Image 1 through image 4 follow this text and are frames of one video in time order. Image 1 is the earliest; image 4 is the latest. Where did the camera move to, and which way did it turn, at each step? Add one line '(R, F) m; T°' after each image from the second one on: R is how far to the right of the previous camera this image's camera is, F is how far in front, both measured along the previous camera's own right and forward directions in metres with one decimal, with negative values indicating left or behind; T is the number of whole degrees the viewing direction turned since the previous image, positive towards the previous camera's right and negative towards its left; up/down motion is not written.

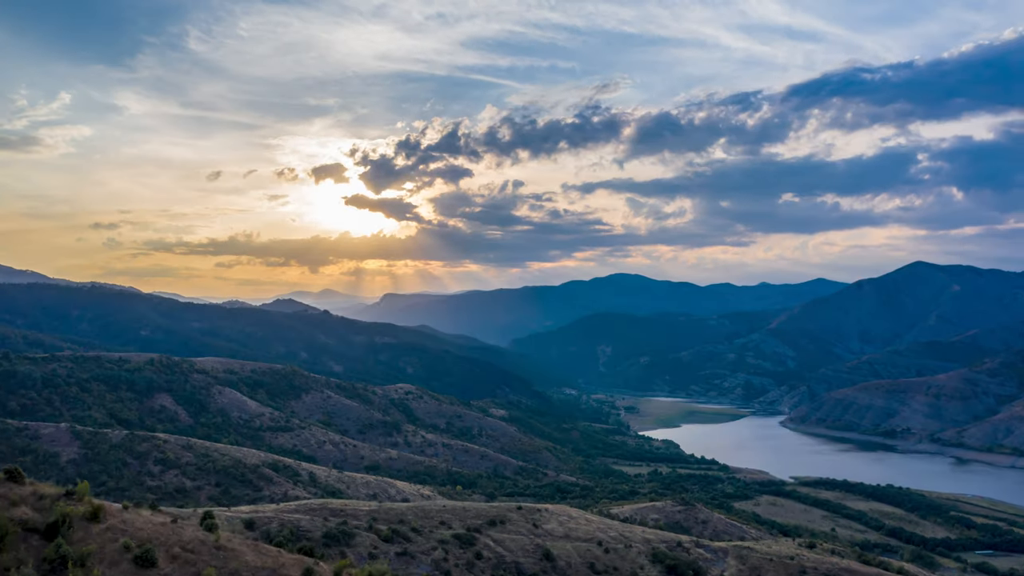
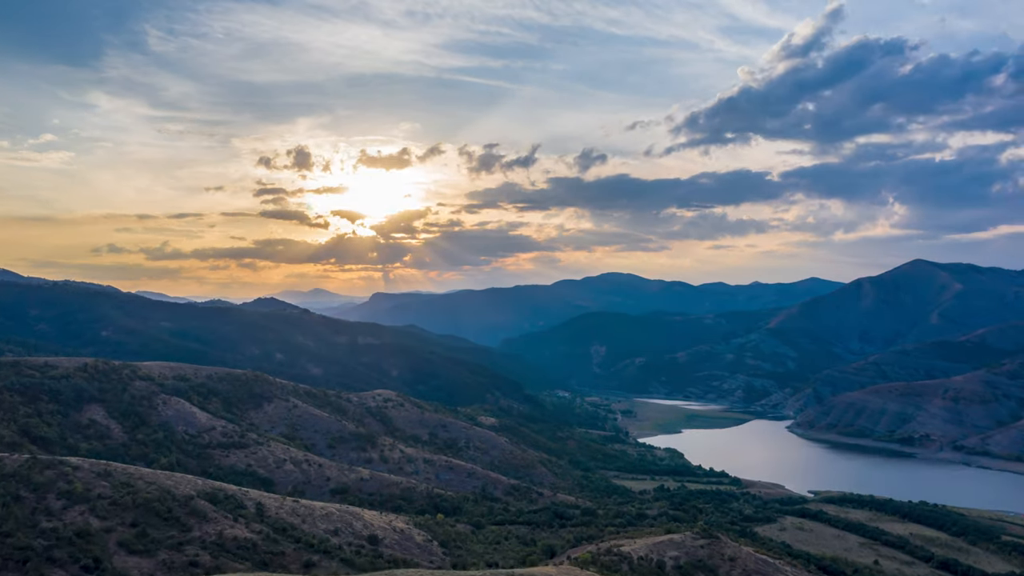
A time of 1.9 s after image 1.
(+0.1, +8.4) m; +1°
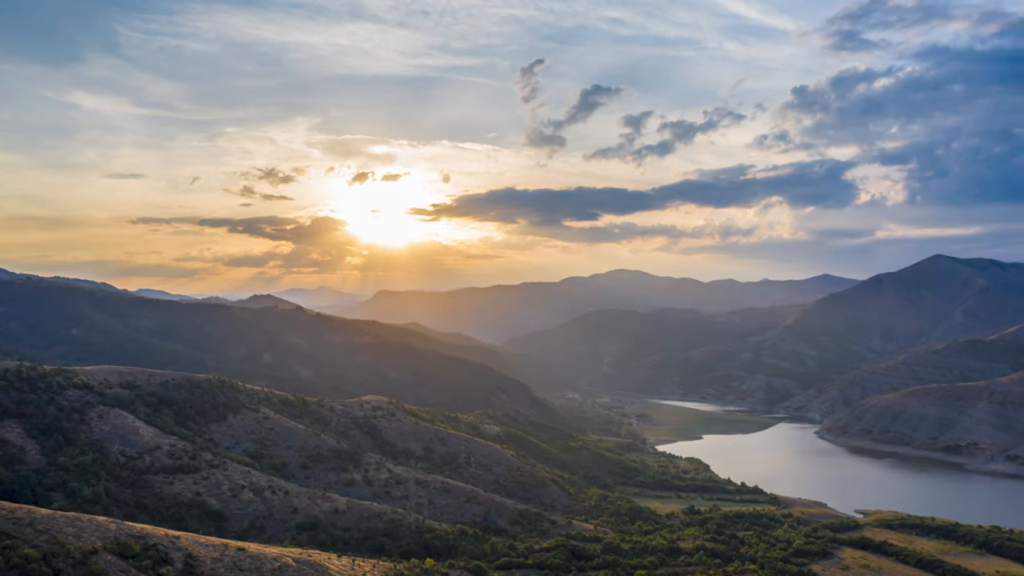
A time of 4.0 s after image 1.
(-0.1, +9.5) m; 0°
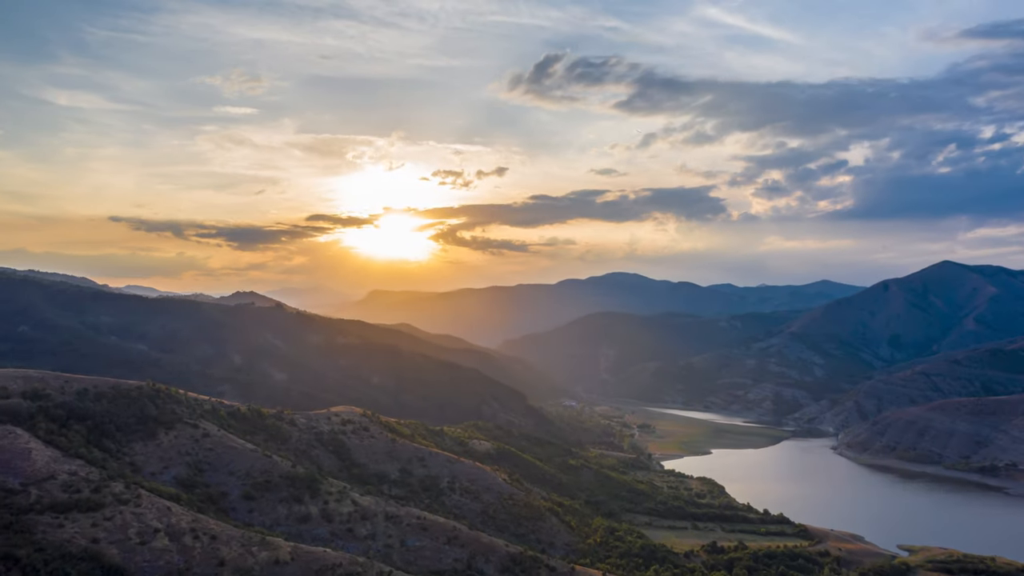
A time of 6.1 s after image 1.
(+0.1, +9.4) m; 0°
